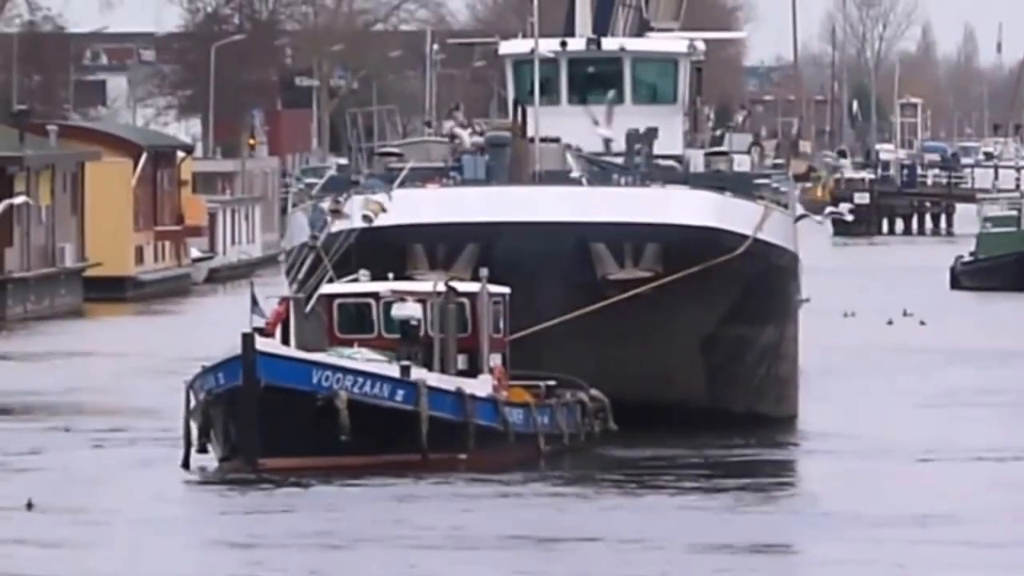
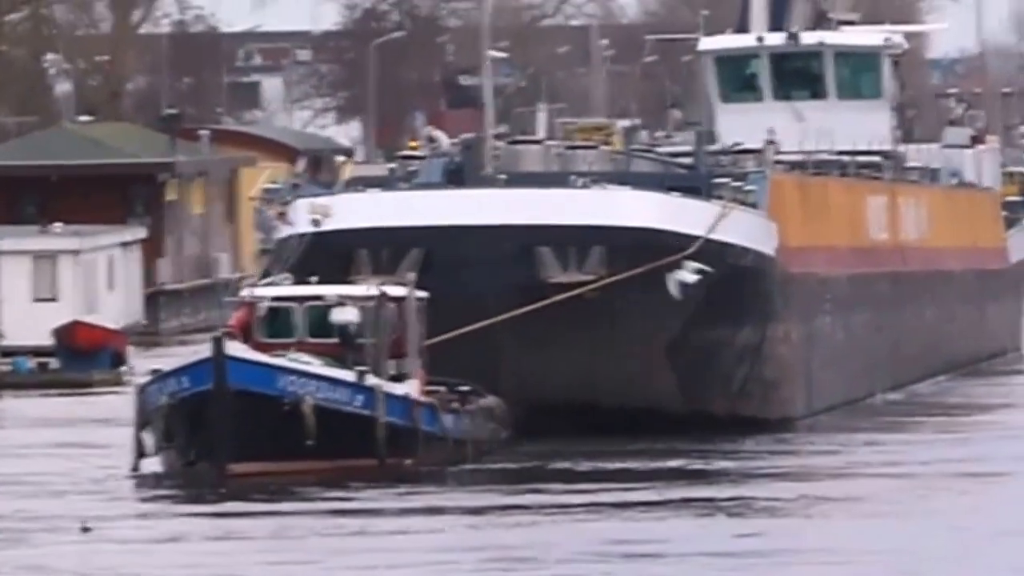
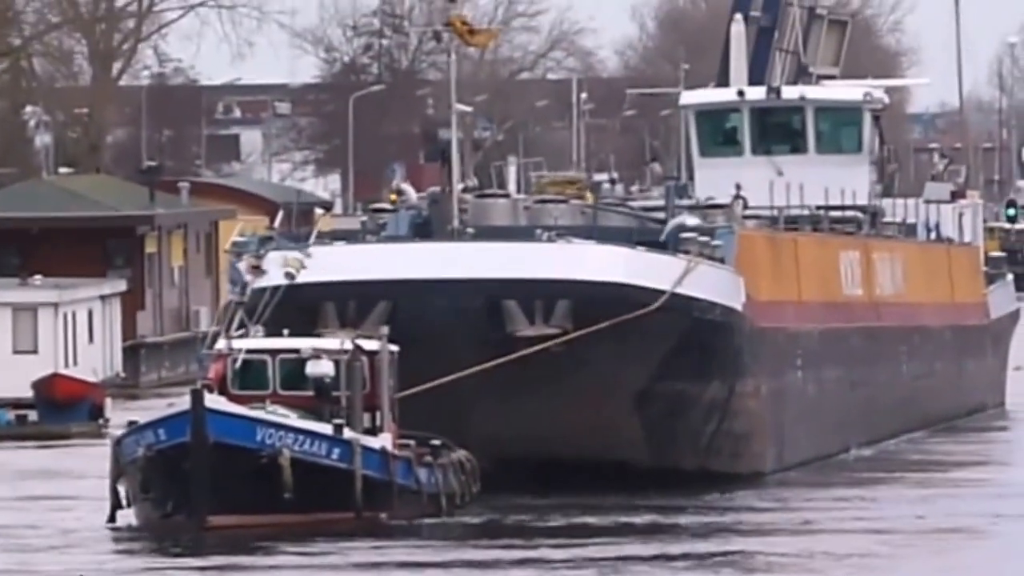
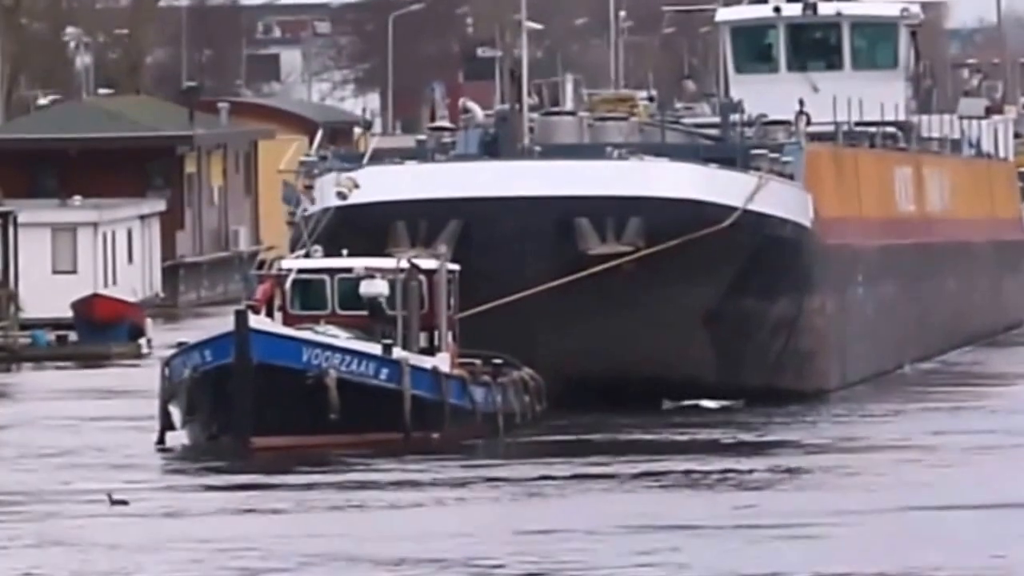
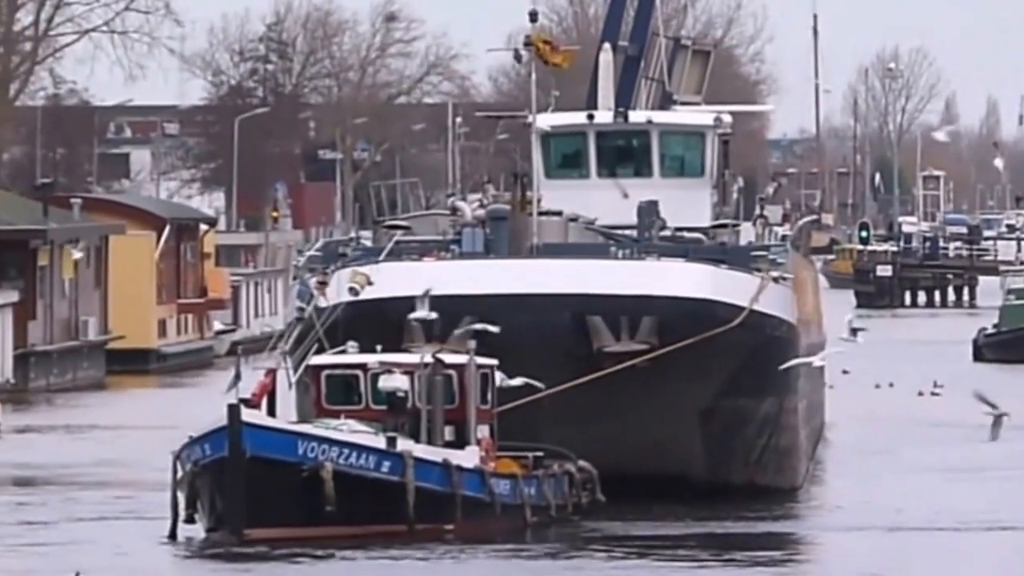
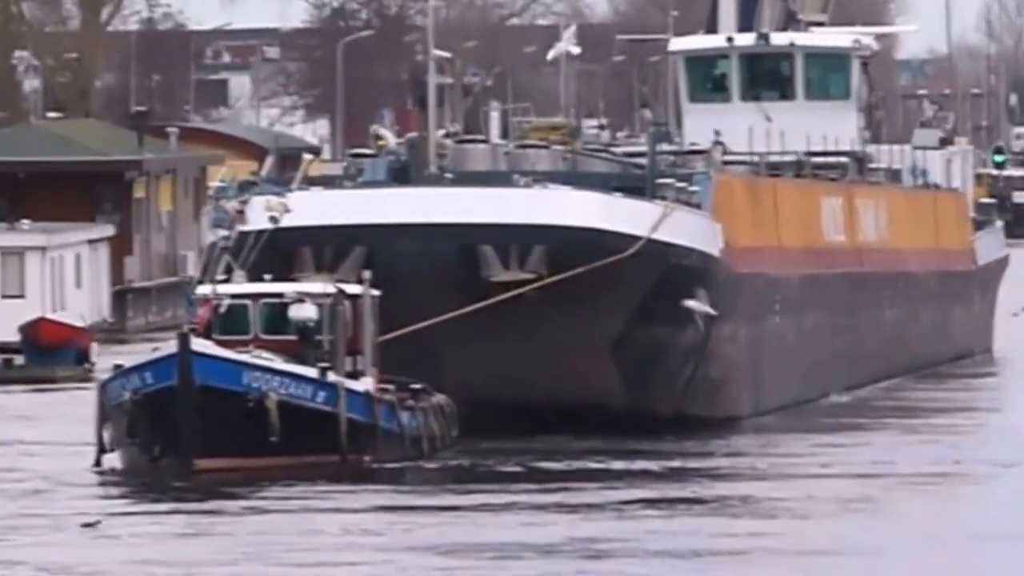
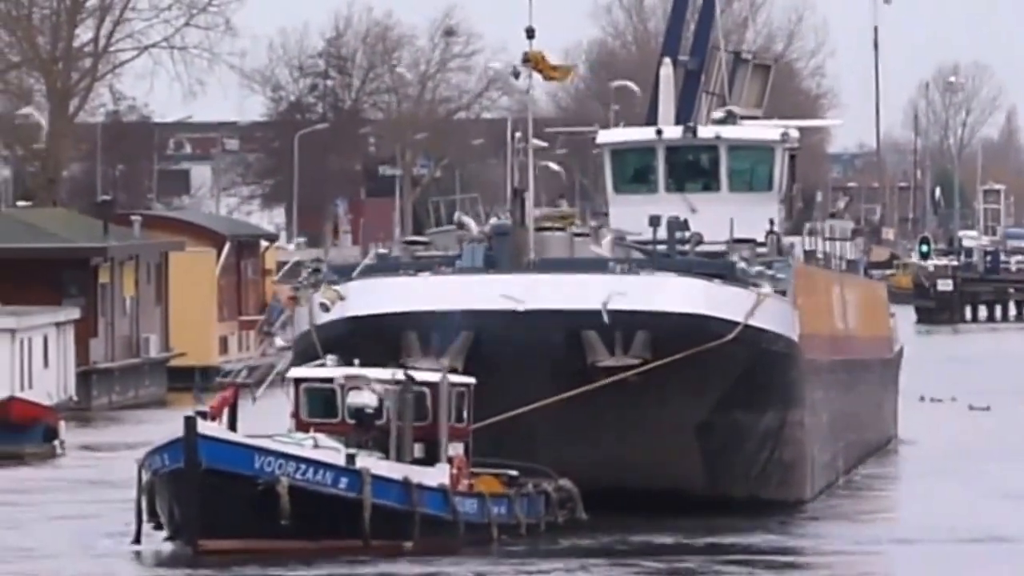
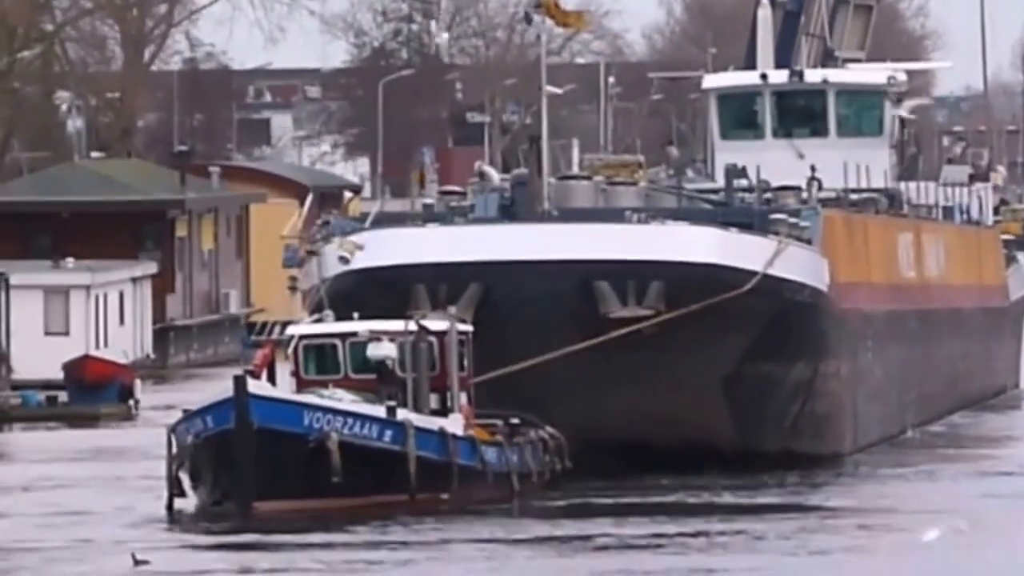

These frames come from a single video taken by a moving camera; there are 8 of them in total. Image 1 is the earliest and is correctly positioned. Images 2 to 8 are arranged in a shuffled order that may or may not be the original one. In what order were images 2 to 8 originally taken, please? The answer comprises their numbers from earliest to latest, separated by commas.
5, 7, 8, 4, 2, 3, 6
